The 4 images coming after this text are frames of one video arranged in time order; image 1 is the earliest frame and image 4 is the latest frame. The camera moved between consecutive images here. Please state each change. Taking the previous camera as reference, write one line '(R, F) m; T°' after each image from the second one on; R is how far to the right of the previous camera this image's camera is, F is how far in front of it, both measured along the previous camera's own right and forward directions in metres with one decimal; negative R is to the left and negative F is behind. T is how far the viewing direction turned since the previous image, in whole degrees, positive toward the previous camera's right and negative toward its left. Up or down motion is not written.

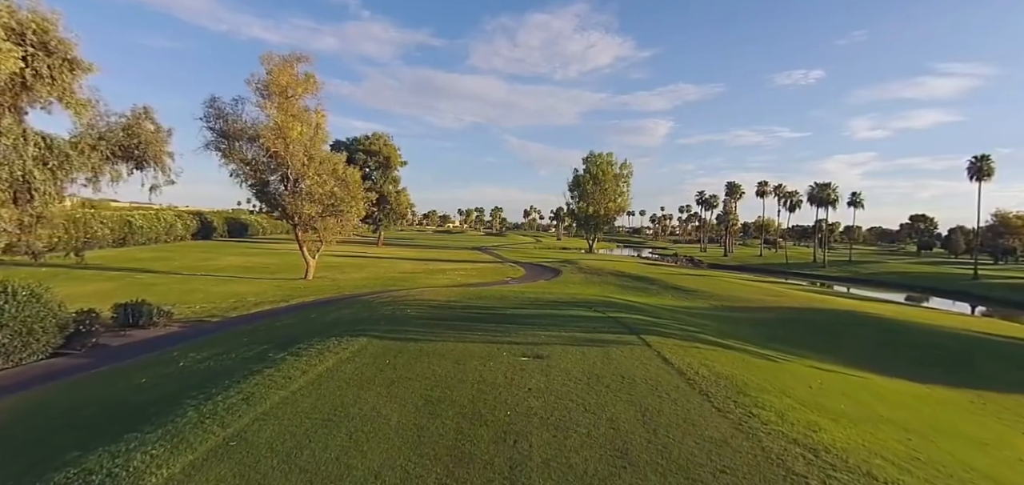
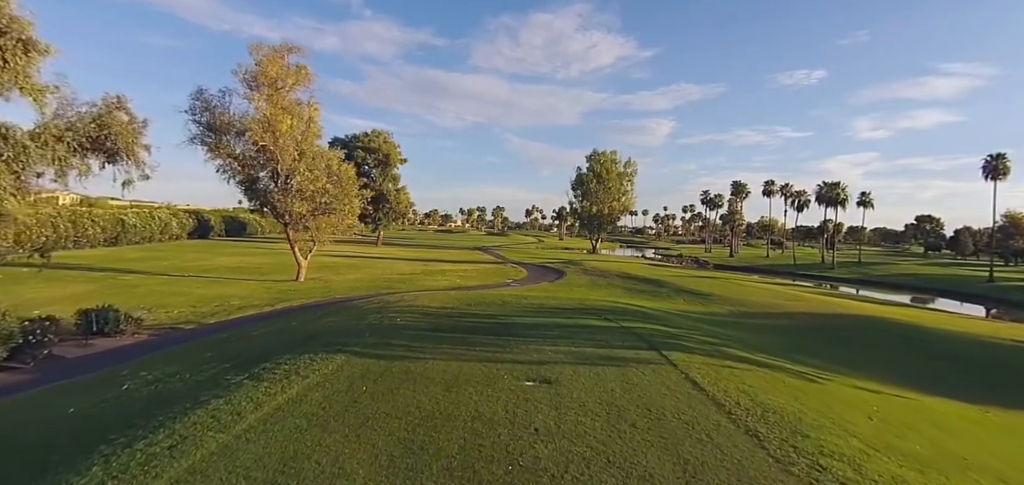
(0.0, +1.5) m; 0°
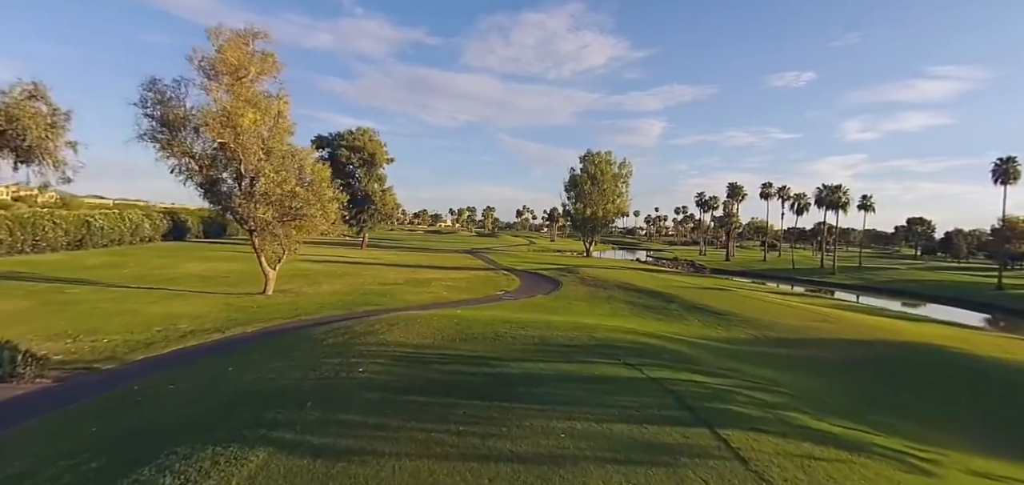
(-0.1, +2.8) m; +1°
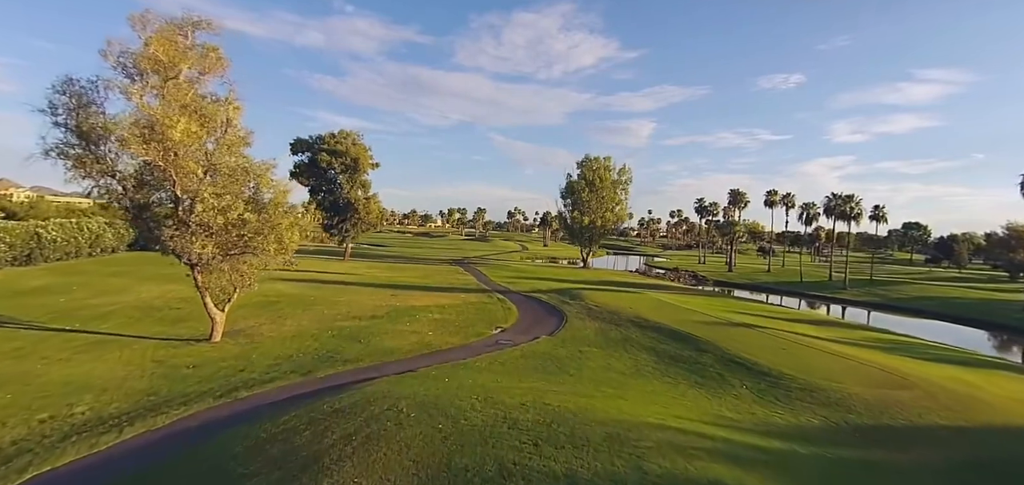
(-0.4, +4.4) m; +1°
